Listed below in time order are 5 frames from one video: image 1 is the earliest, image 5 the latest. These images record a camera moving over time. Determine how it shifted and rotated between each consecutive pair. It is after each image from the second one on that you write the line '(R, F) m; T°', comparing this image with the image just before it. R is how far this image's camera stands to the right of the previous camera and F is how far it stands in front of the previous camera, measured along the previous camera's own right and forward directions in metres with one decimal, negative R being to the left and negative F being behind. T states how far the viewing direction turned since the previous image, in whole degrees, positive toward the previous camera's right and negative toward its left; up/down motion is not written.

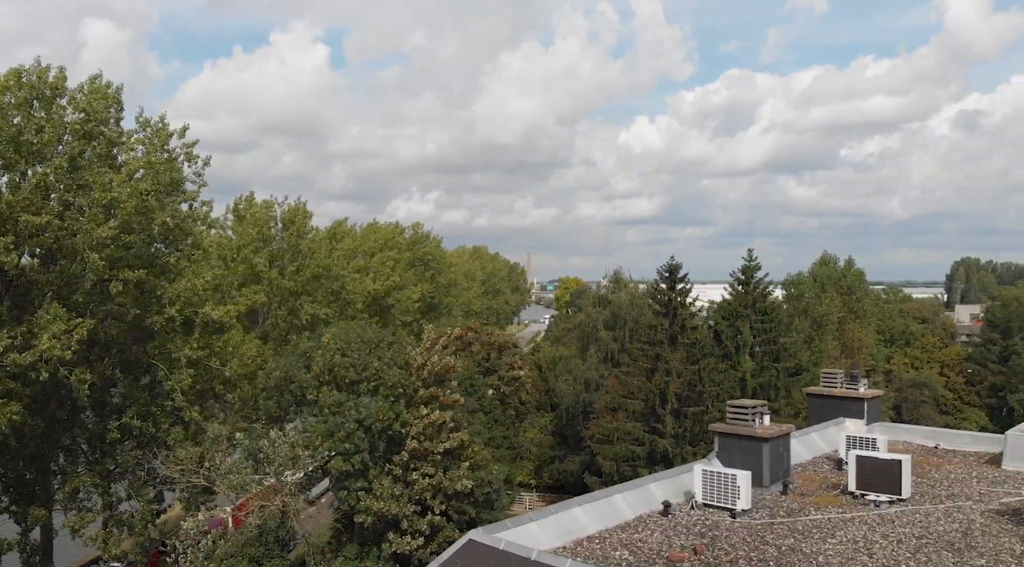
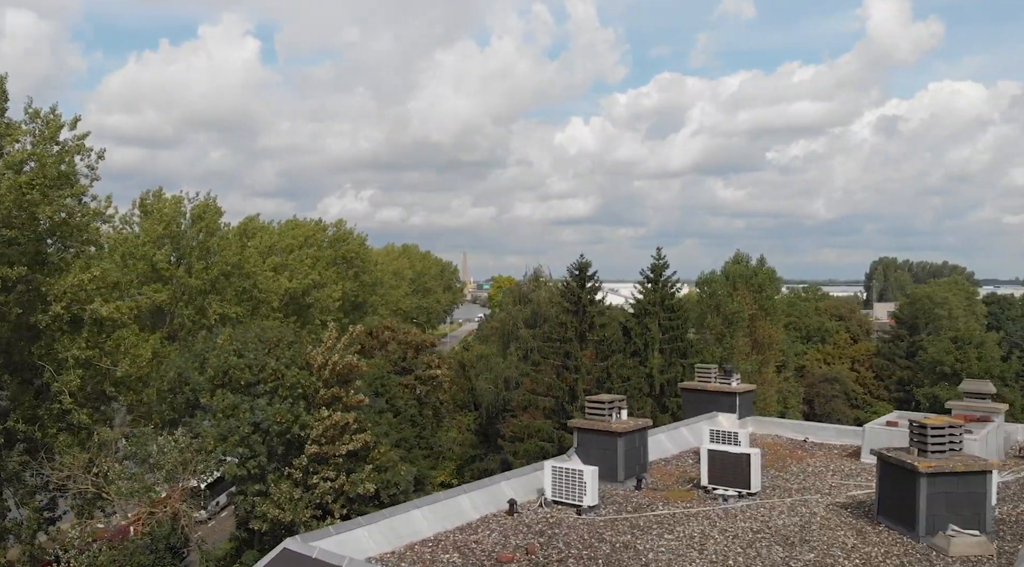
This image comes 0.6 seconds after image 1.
(+0.5, +0.2) m; +5°
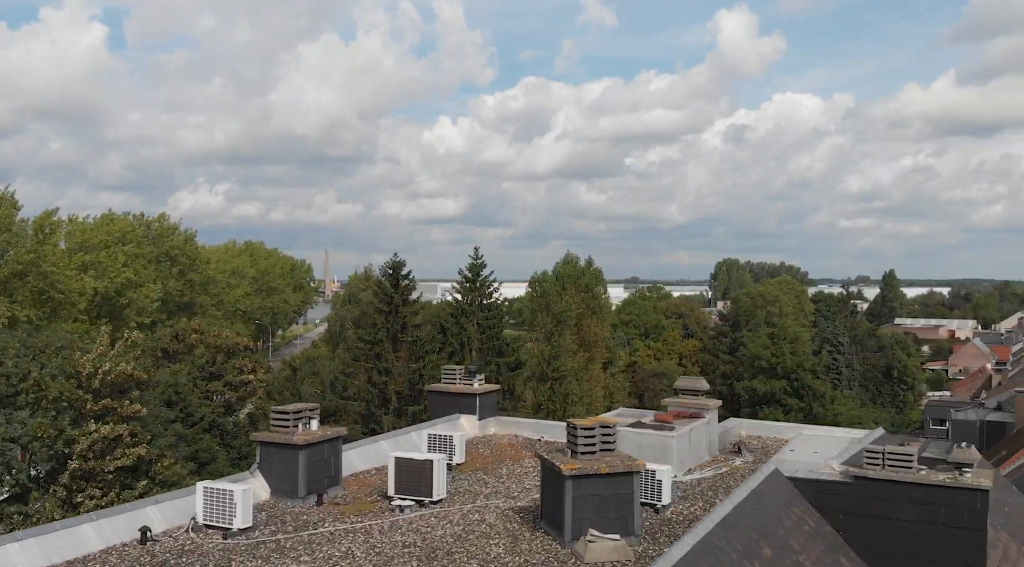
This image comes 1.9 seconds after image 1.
(+1.1, +0.2) m; +10°
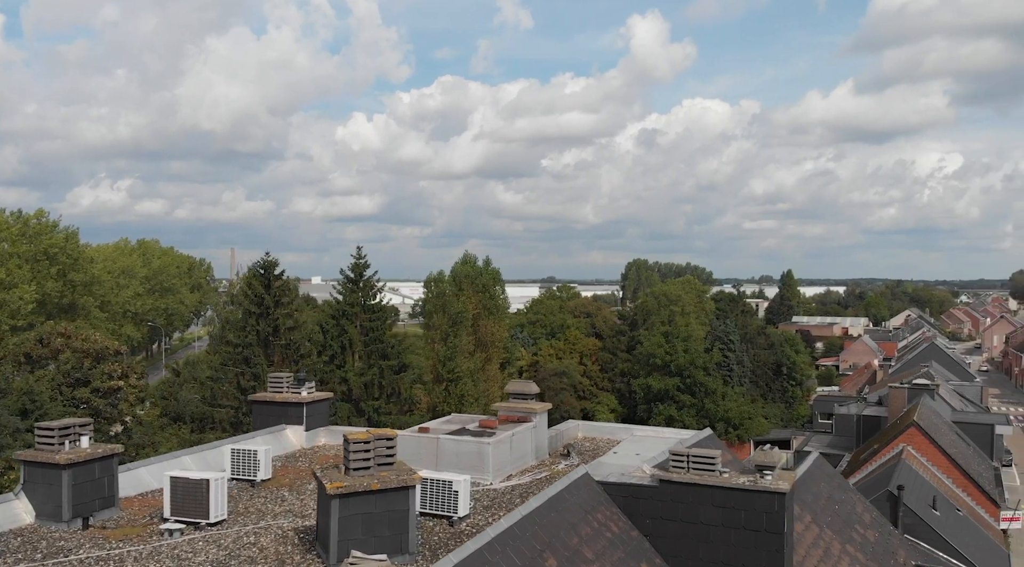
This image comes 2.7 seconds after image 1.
(+0.7, +0.2) m; +6°
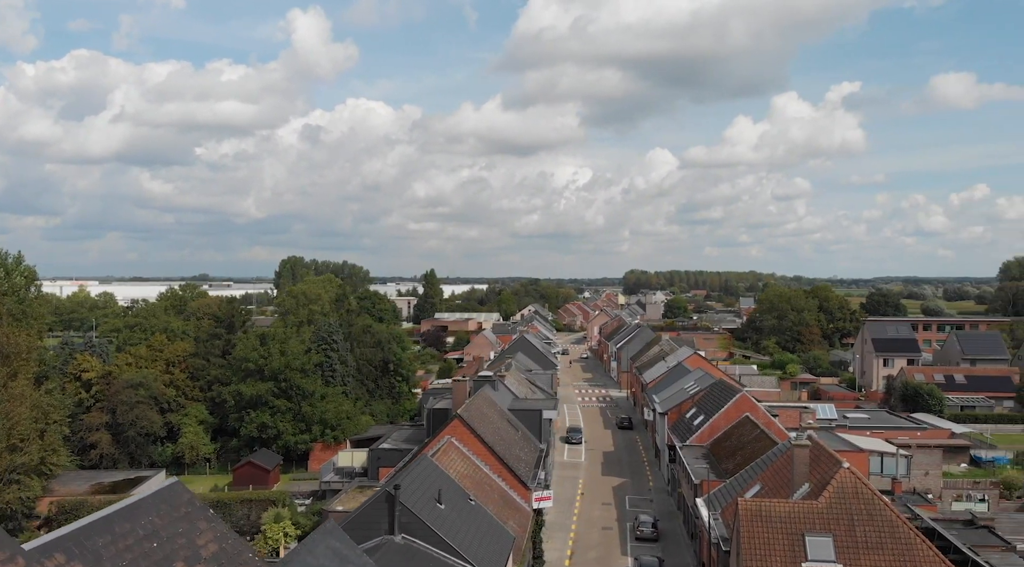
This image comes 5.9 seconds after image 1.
(+3.0, +0.5) m; +24°
